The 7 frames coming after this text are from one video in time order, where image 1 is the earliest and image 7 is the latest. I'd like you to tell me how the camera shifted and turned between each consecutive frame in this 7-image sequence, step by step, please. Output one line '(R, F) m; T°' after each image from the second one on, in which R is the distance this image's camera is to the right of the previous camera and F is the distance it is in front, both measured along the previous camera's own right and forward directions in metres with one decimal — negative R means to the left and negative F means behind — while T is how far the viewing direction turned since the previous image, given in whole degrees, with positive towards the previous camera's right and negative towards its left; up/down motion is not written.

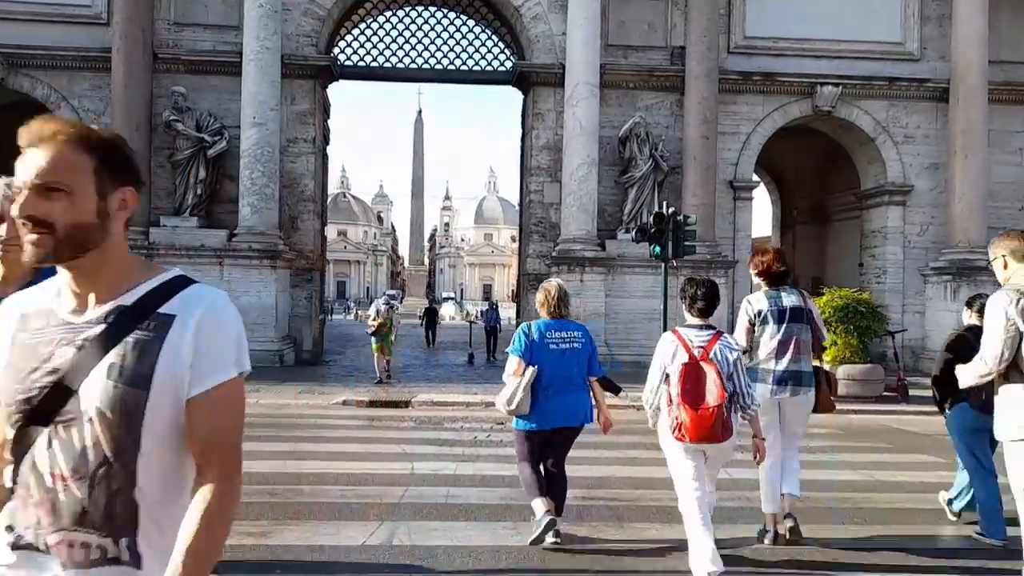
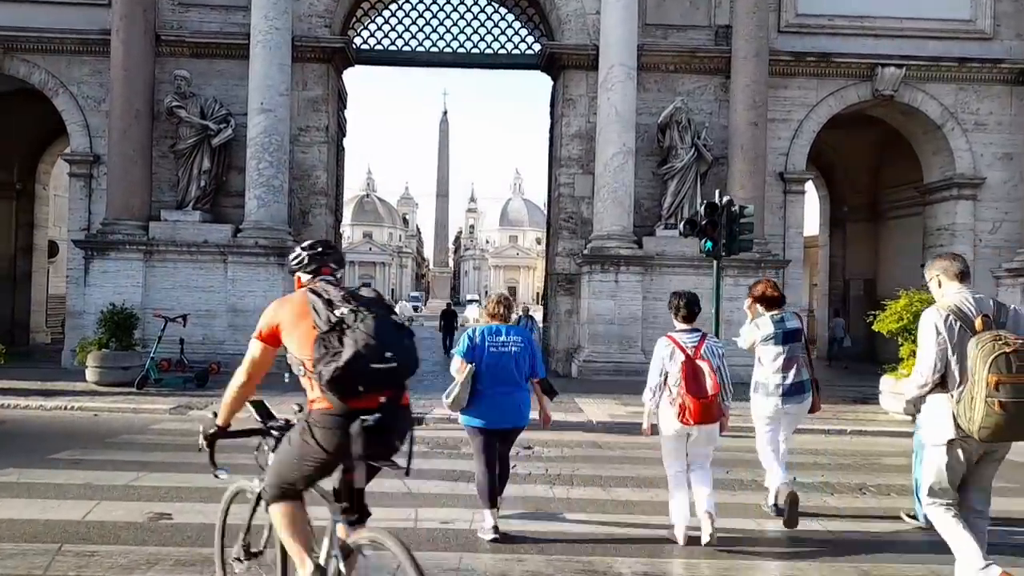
(-0.1, +1.5) m; -2°
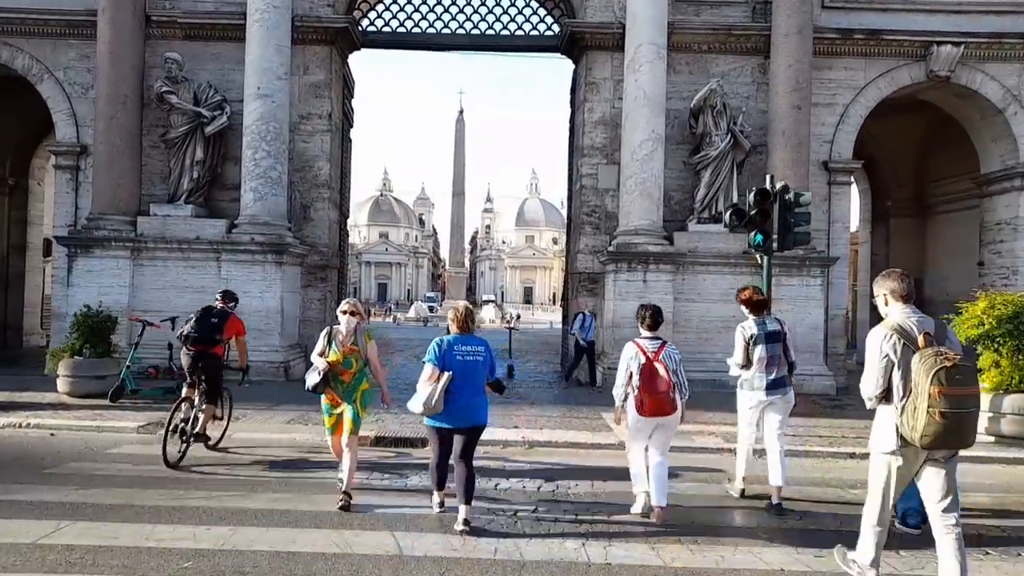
(0.0, +1.4) m; -1°
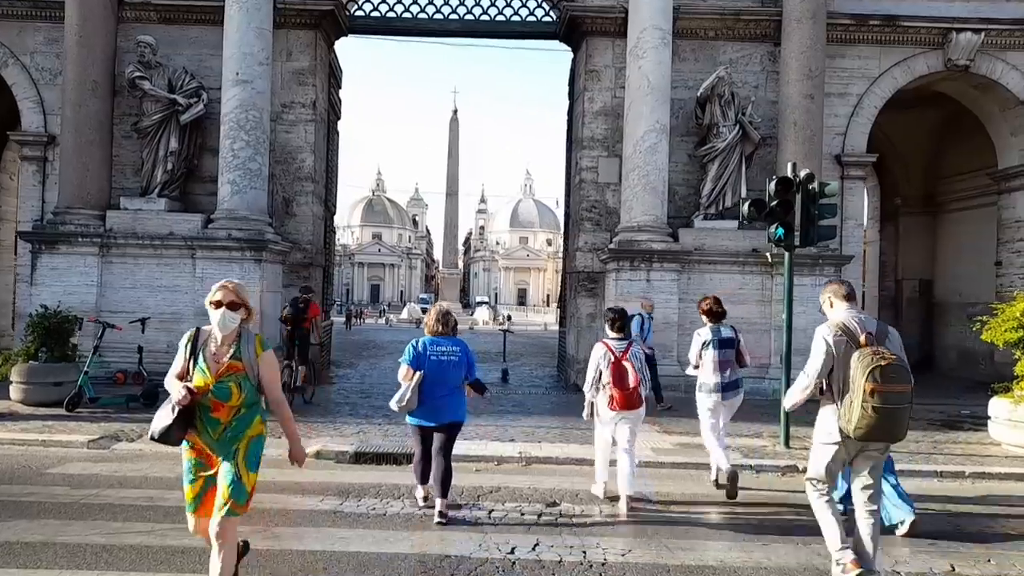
(0.0, +0.9) m; 0°
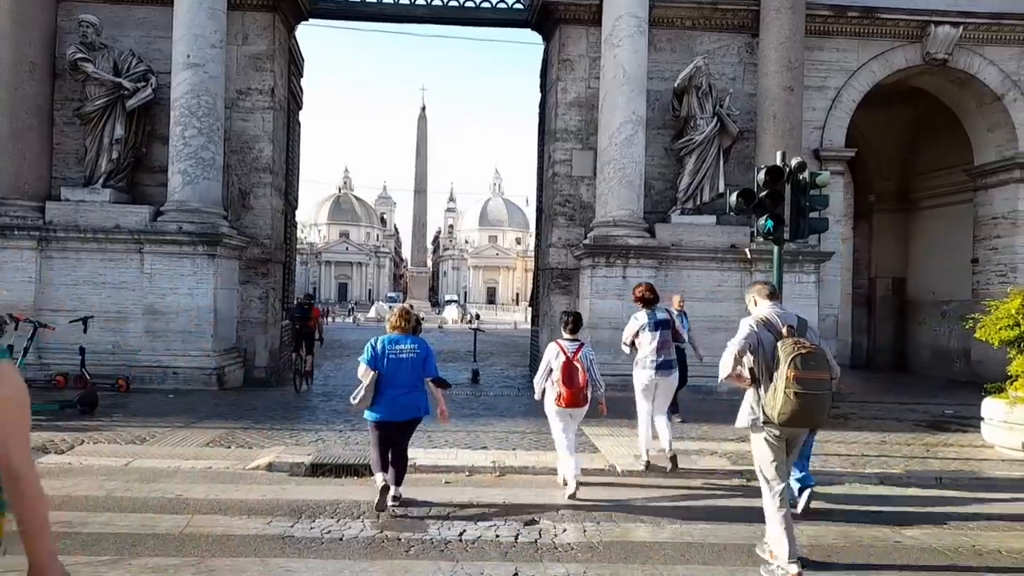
(0.0, +0.7) m; +2°
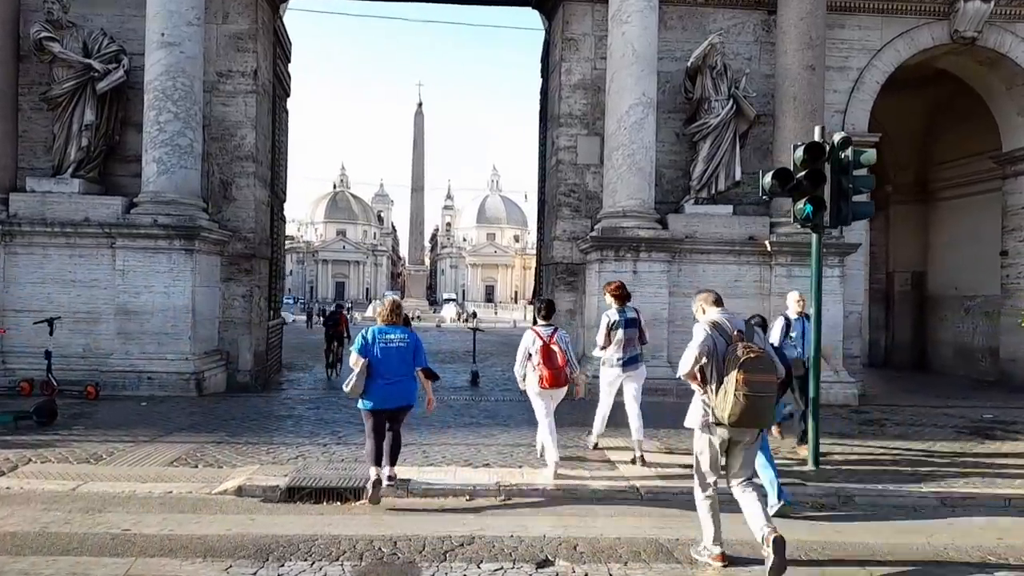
(-0.1, +1.0) m; 0°
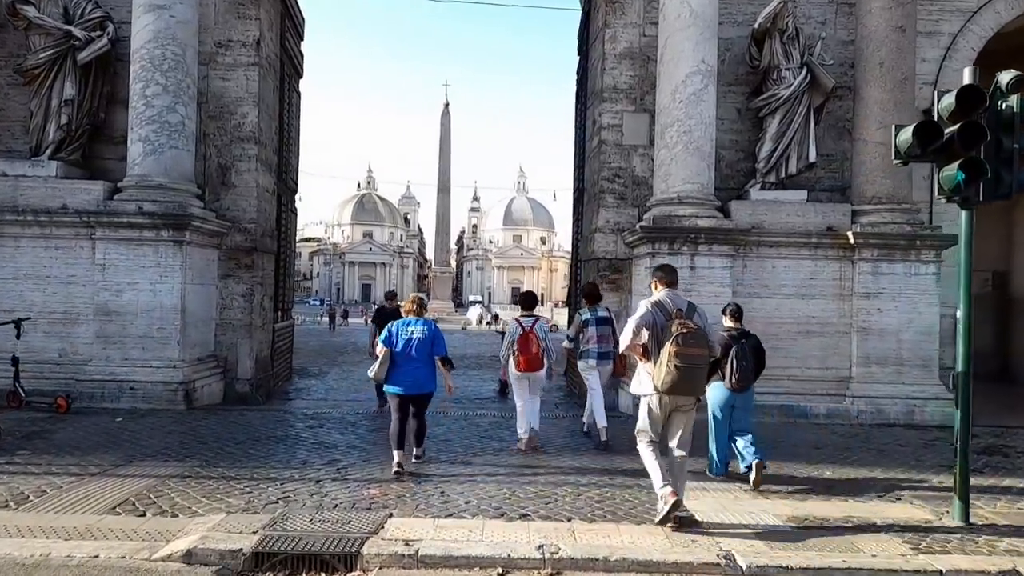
(-0.1, +1.7) m; -2°
